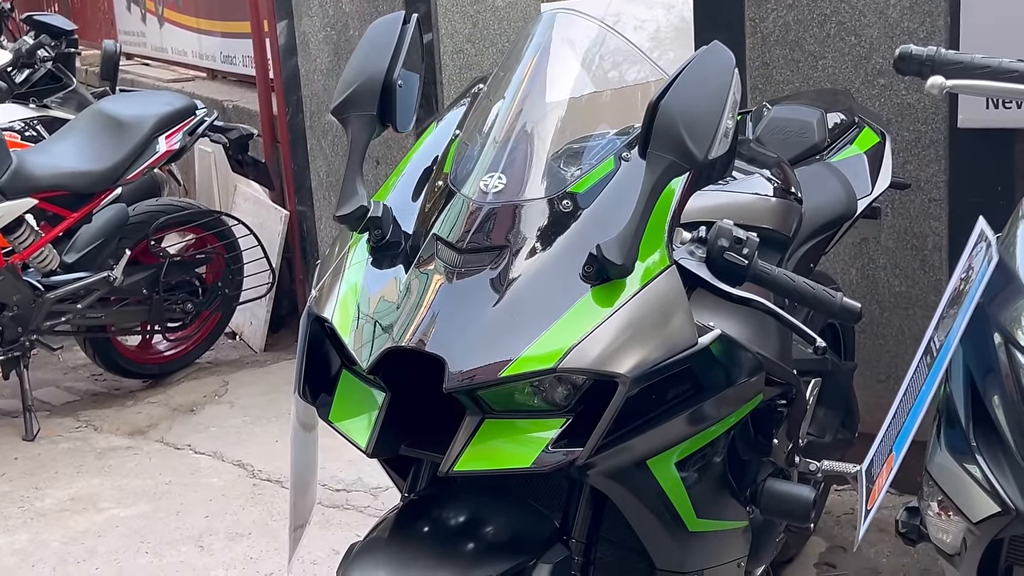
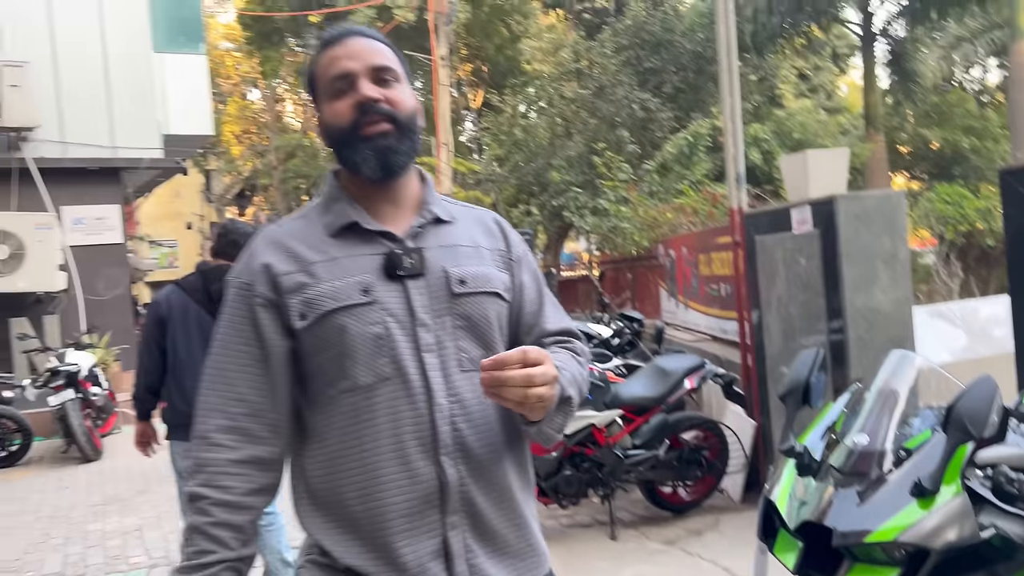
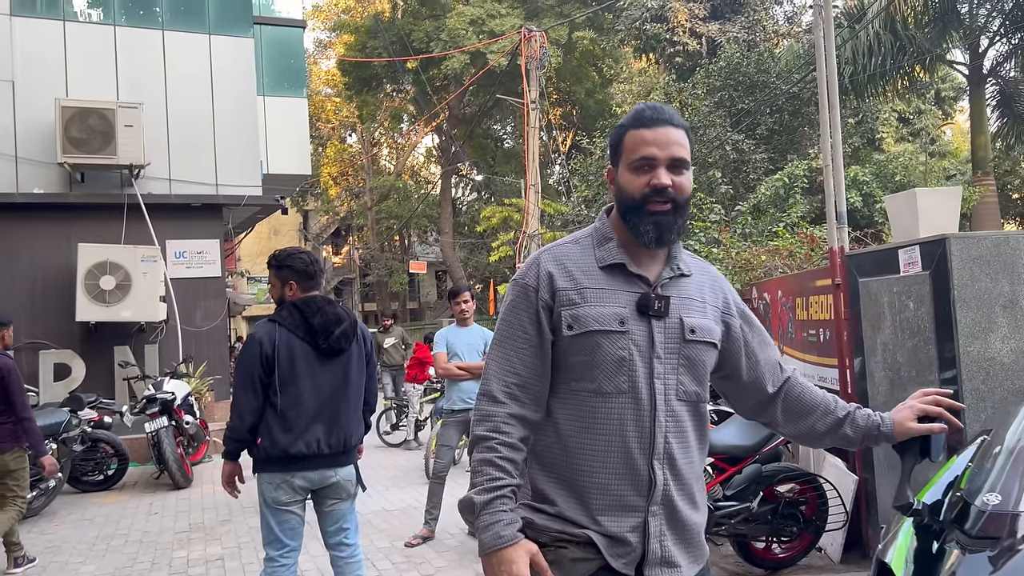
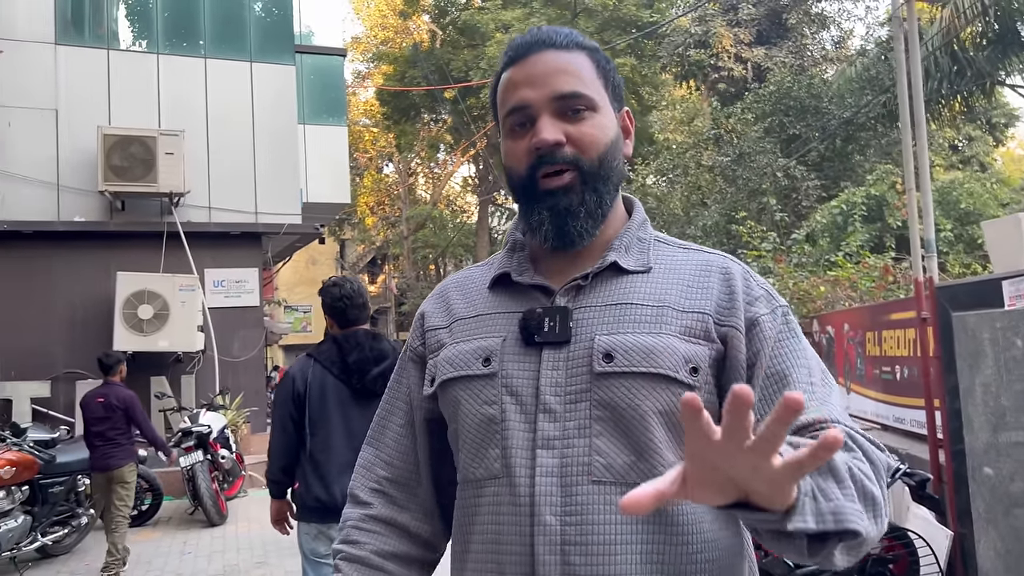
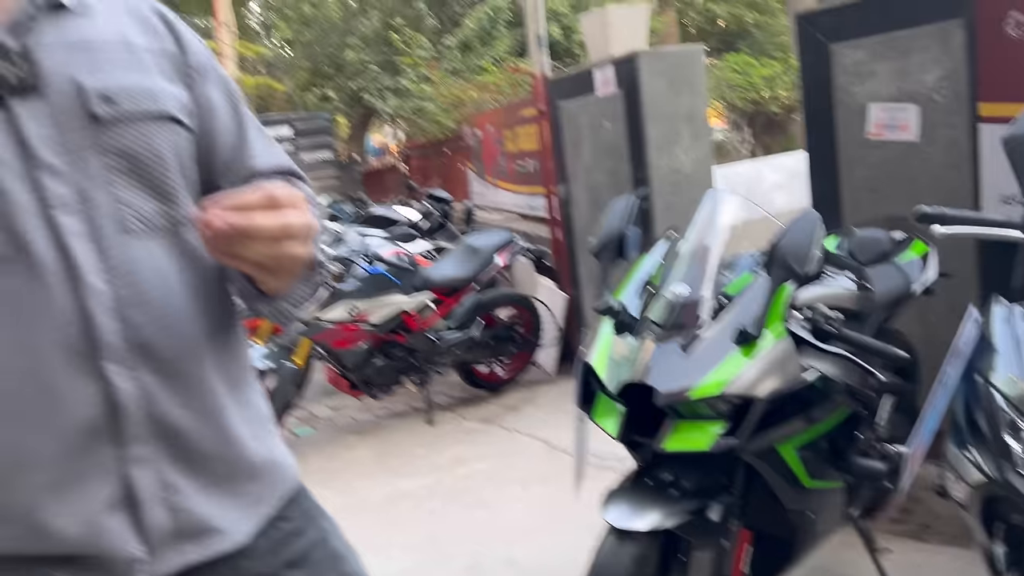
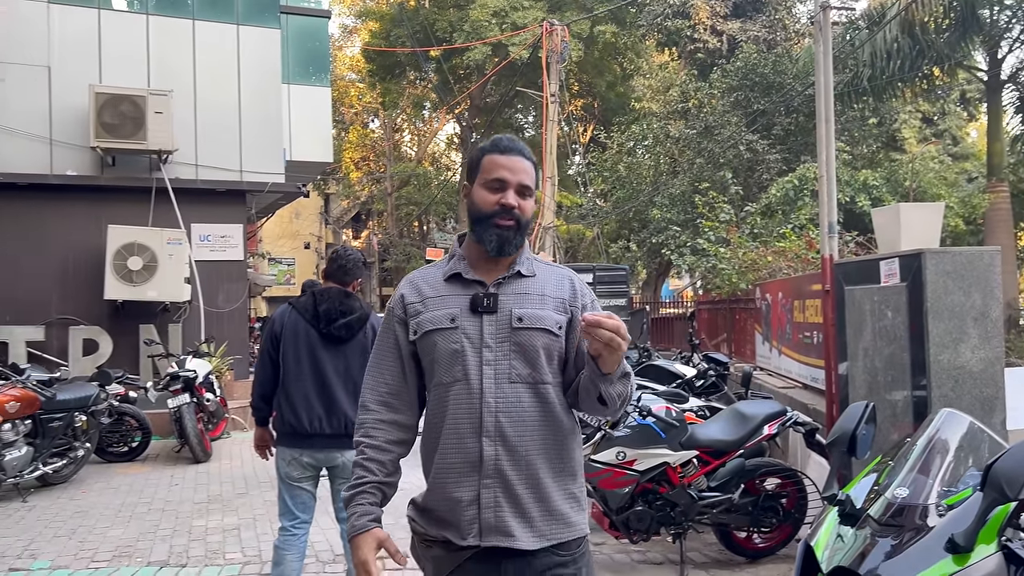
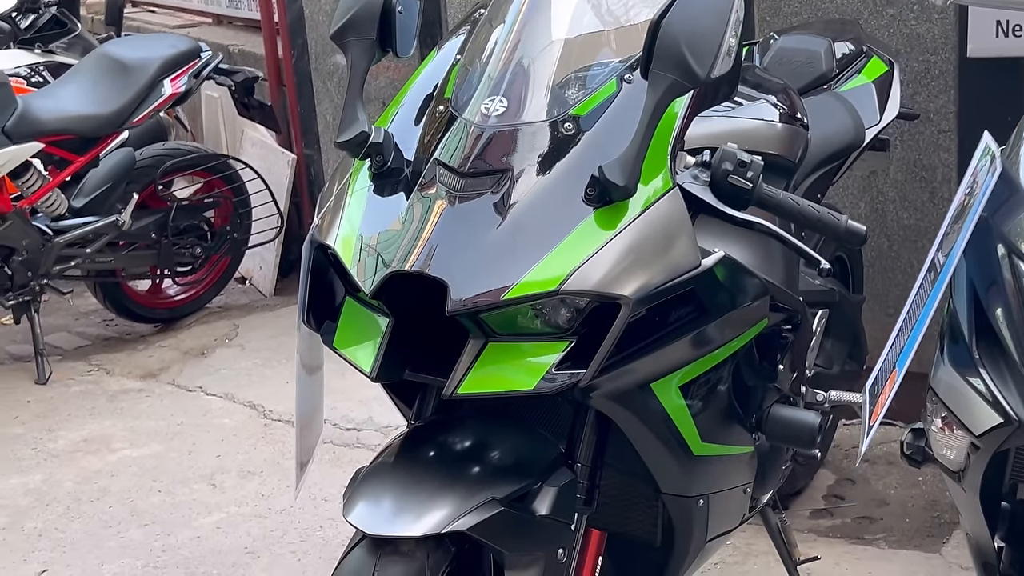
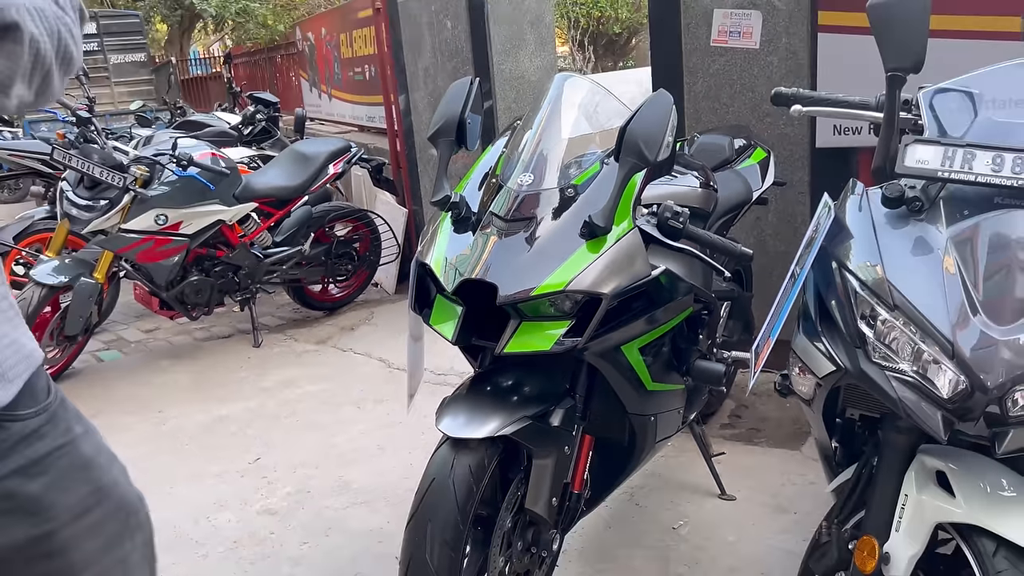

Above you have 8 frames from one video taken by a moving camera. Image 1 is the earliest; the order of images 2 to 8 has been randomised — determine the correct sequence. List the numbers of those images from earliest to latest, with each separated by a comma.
7, 8, 5, 2, 6, 3, 4
